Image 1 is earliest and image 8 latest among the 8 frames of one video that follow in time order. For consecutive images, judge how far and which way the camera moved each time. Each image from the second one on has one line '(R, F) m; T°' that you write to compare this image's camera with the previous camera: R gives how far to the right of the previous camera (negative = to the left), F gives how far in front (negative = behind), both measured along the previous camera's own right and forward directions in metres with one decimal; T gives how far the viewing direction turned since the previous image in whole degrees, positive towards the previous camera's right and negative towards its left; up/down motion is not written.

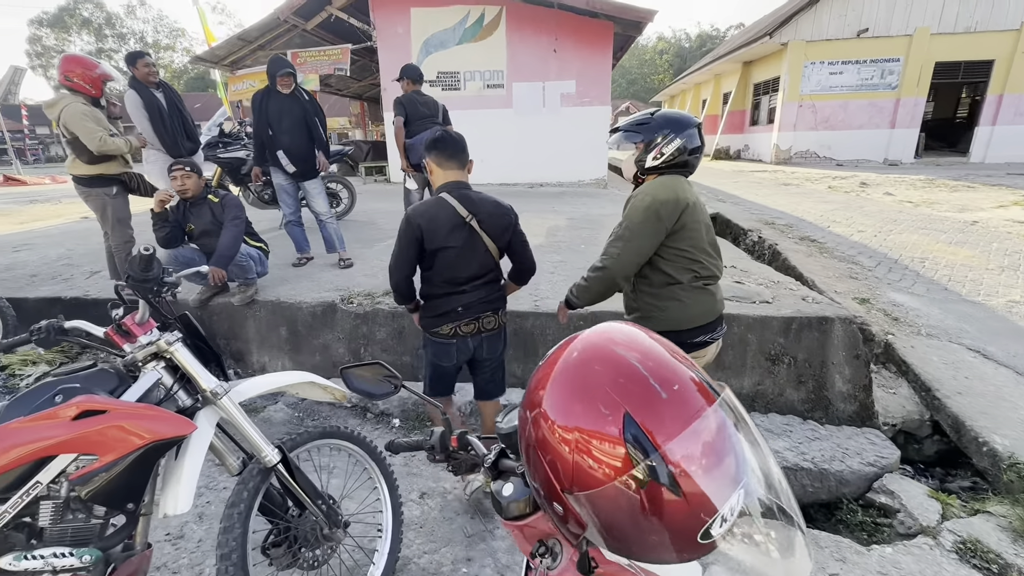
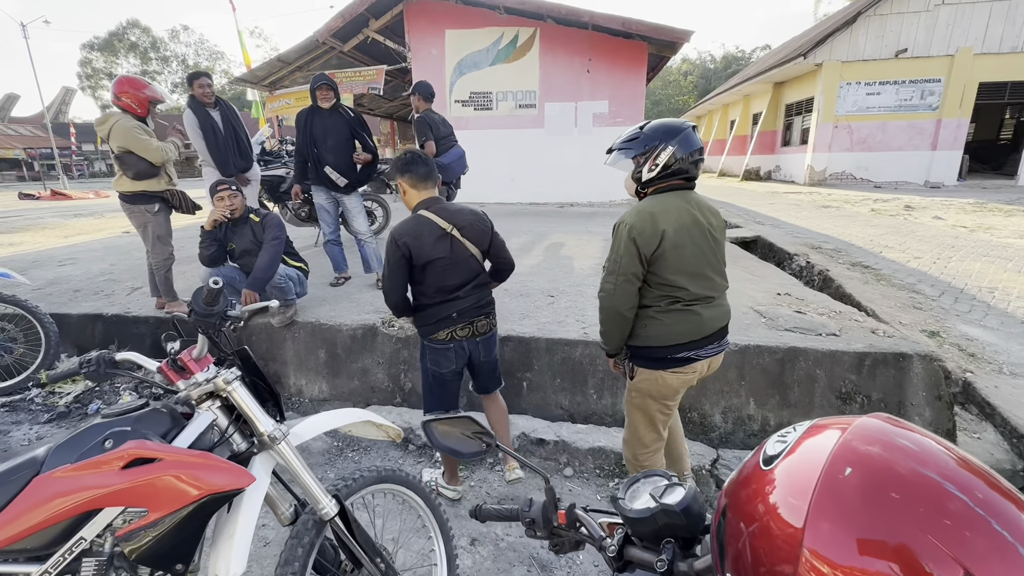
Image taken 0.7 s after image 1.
(-0.2, +0.1) m; -2°
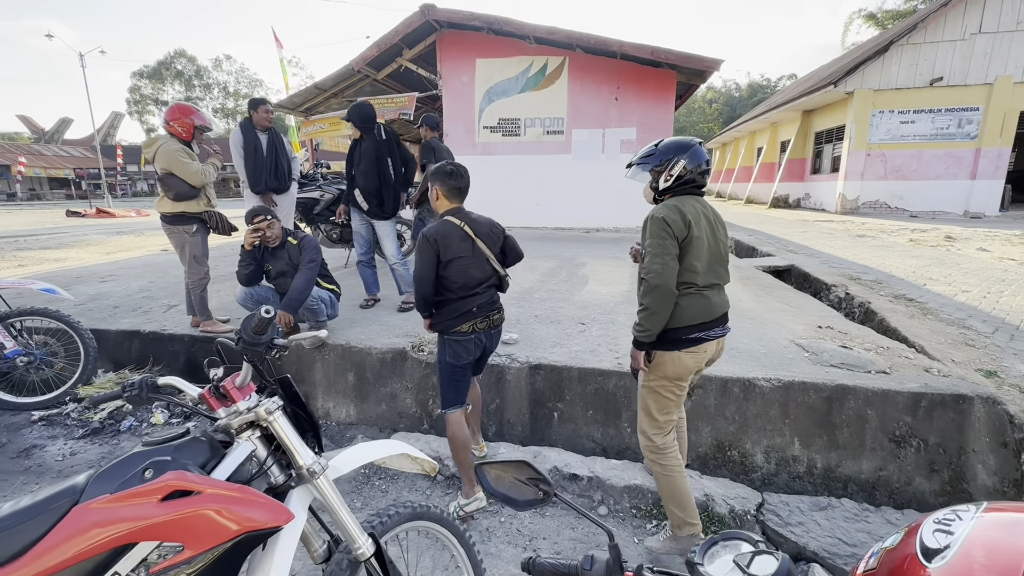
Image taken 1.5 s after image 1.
(-0.1, 0.0) m; -3°
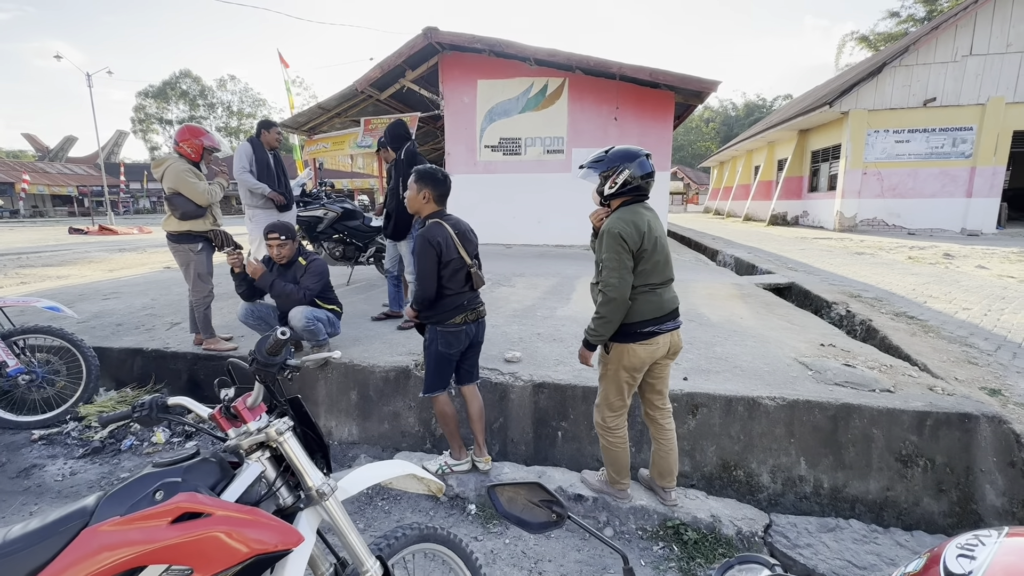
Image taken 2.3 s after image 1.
(0.0, 0.0) m; 0°
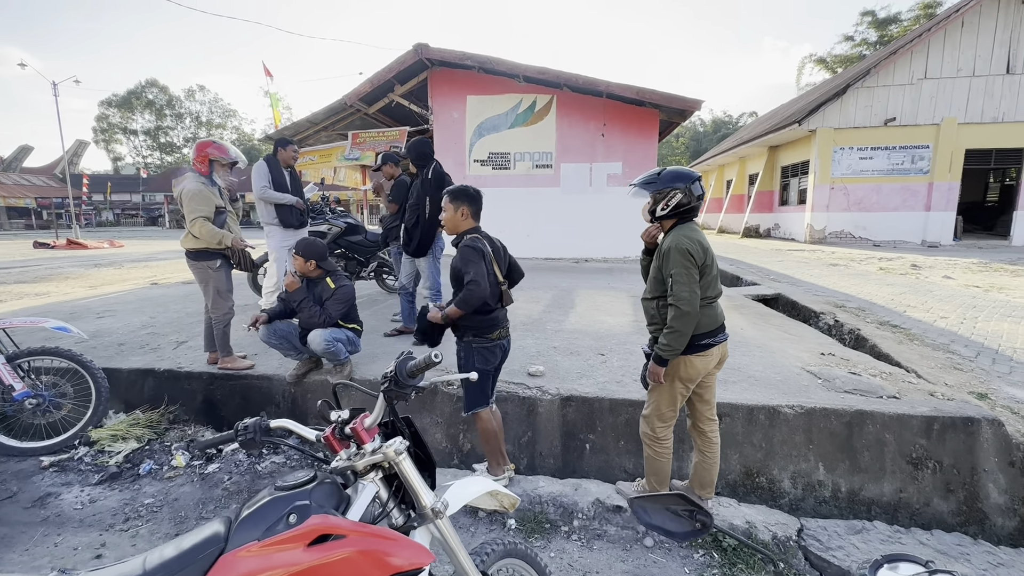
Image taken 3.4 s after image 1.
(-0.3, 0.0) m; +3°
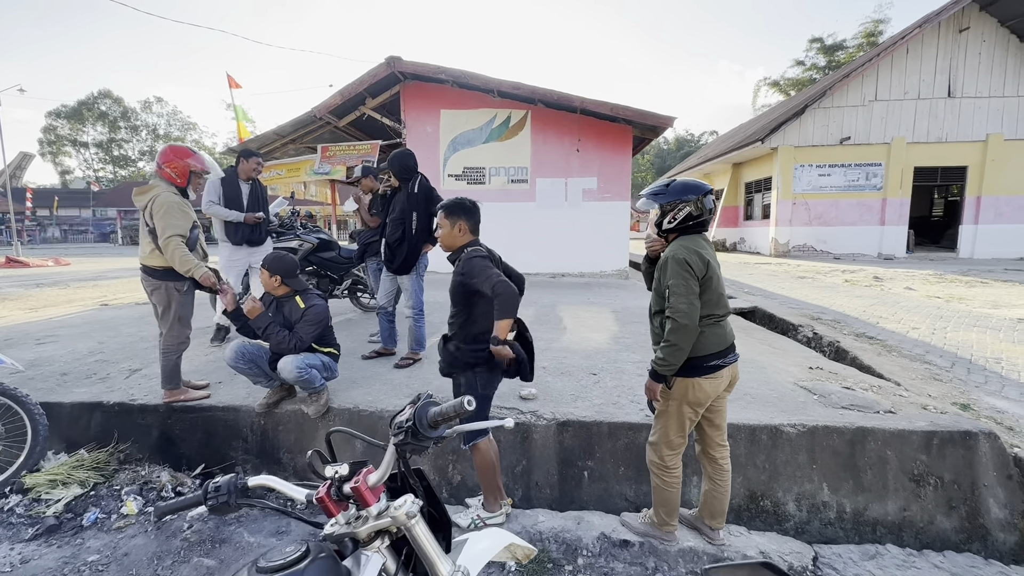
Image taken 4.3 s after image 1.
(-0.1, +0.2) m; +4°
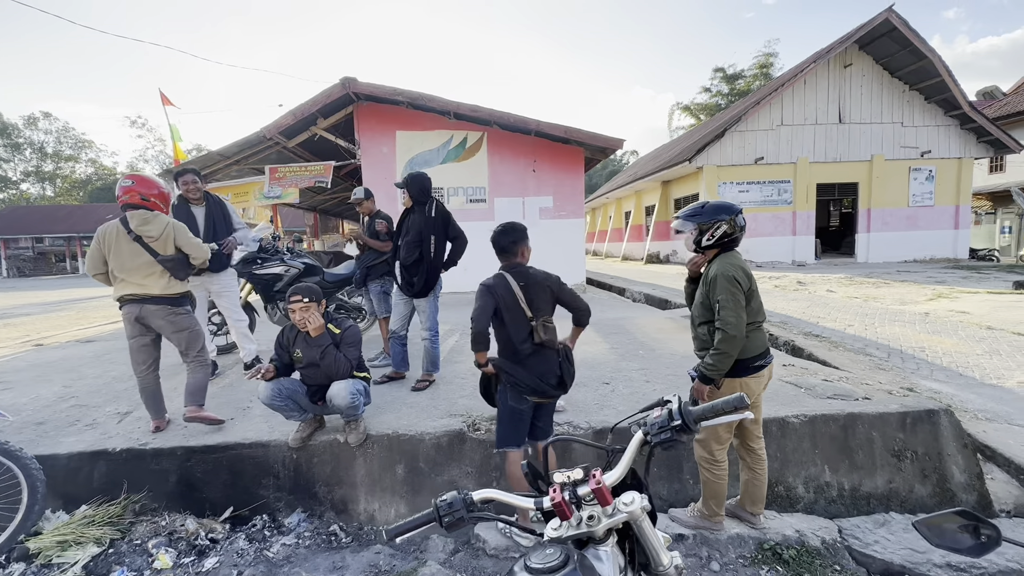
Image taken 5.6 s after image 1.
(-0.6, -0.1) m; +8°
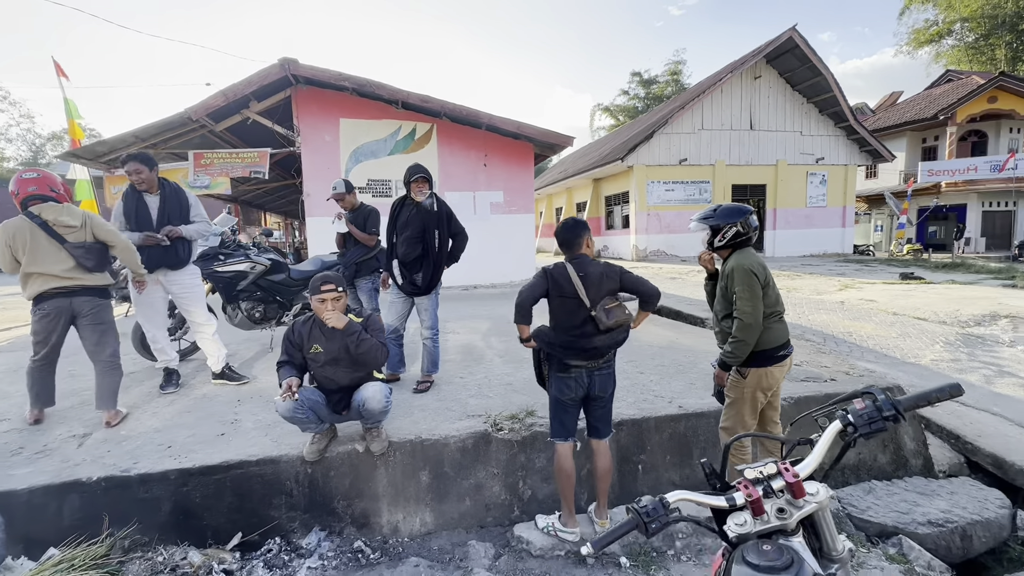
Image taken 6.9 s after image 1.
(-0.6, +0.1) m; +9°
